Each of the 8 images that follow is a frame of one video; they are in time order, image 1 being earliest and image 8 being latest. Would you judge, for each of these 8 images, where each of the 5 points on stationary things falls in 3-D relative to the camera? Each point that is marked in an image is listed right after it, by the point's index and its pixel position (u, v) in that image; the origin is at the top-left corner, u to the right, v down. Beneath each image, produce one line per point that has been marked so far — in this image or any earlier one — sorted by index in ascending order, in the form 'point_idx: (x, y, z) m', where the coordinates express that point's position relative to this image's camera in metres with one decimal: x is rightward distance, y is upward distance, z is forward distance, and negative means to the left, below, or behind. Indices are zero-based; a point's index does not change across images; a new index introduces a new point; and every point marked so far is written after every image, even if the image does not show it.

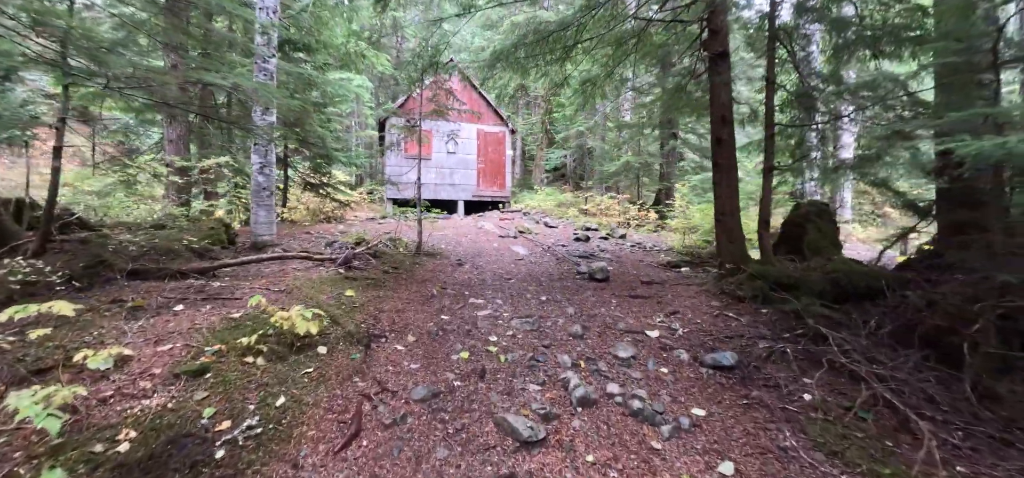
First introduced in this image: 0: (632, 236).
0: (+2.7, +0.1, +9.8) m
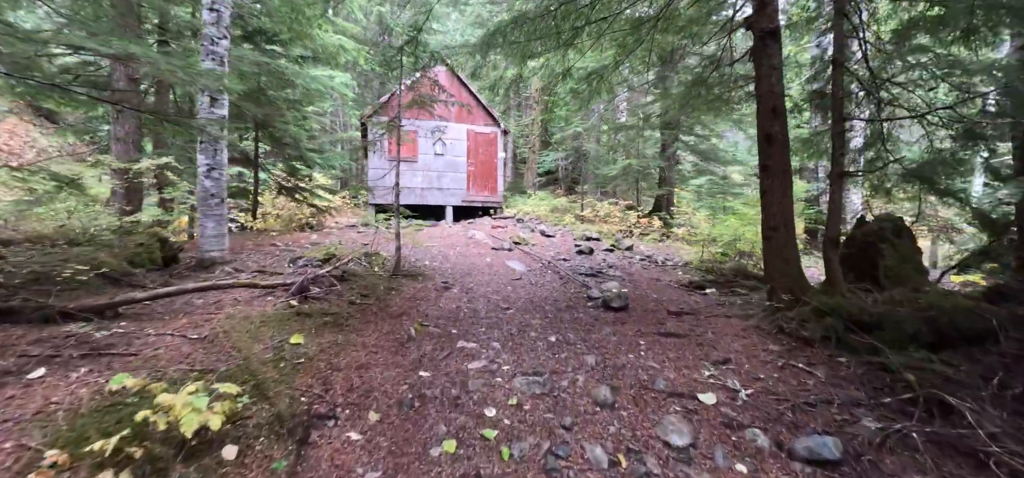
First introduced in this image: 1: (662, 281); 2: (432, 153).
0: (+2.6, -0.1, +8.9) m
1: (+2.0, -0.6, +5.9) m
2: (-2.5, +2.6, +13.4) m
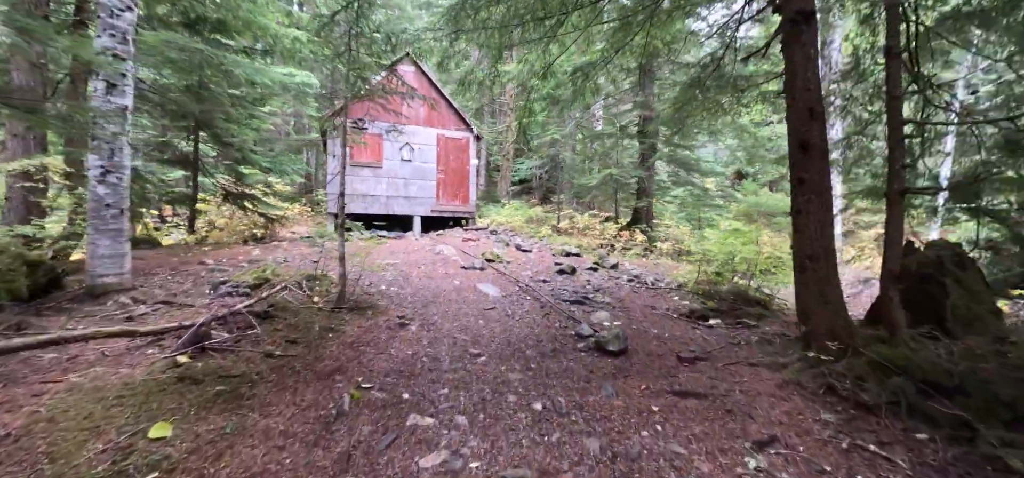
0: (+2.1, -0.4, +8.1) m
1: (+1.7, -0.8, +5.1) m
2: (-3.2, +2.3, +12.4) m
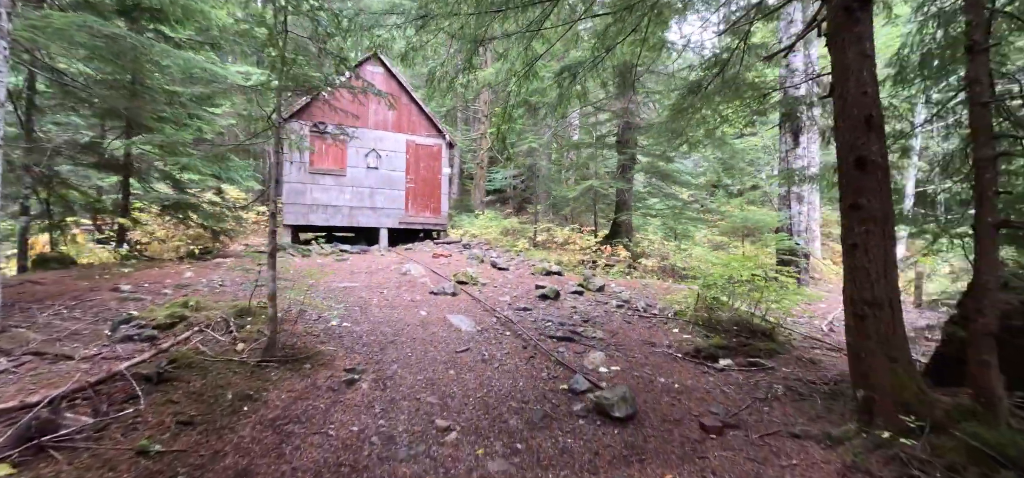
0: (+1.7, -0.8, +7.4) m
1: (+1.5, -1.1, +4.4) m
2: (-3.9, +1.9, +11.4) m
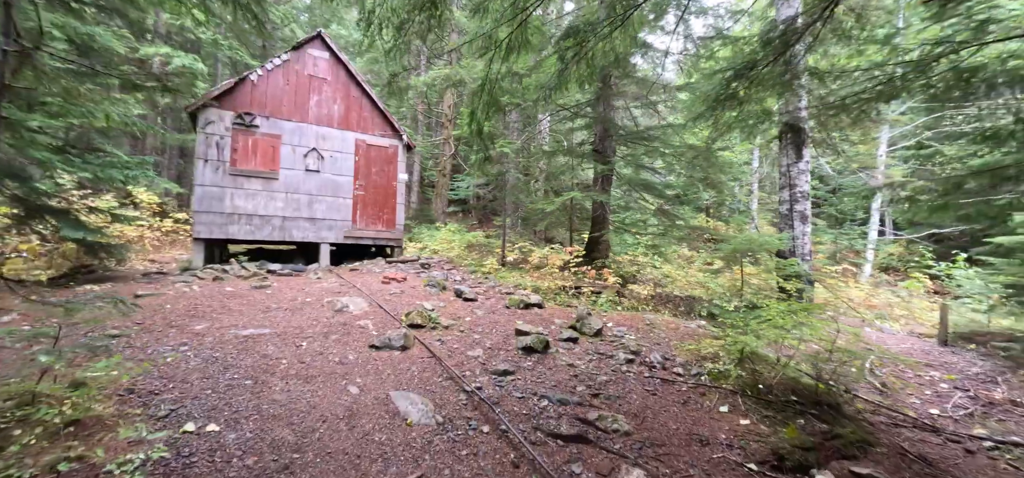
0: (+1.3, -1.1, +6.0) m
1: (+1.3, -1.4, +2.9) m
2: (-4.6, +1.5, +9.5) m
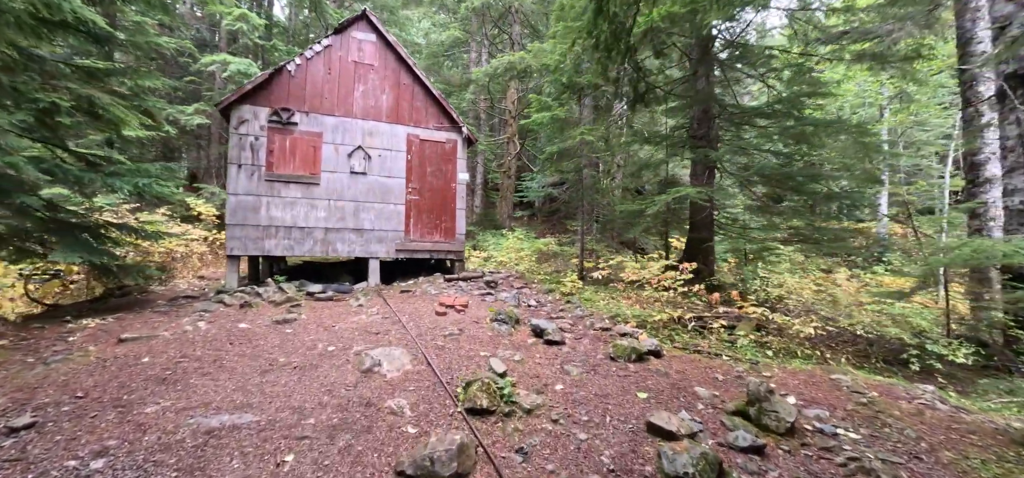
0: (+2.2, -1.3, +3.7) m
1: (+1.9, -1.5, +0.7) m
2: (-3.1, +1.3, +8.1) m
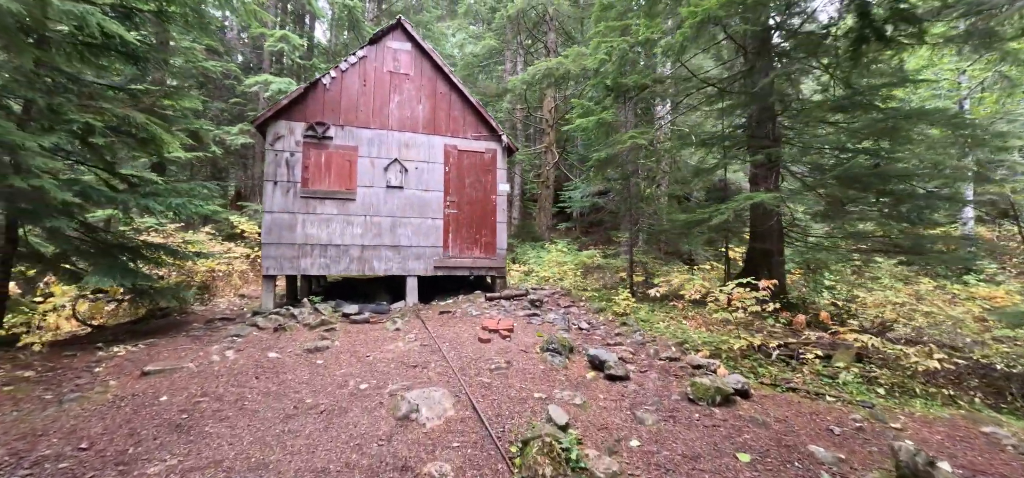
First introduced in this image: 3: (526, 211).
0: (+2.7, -1.4, +2.9) m
1: (+2.1, -1.6, -0.1) m
2: (-2.3, +1.0, +7.7) m
3: (+0.6, +1.3, +19.3) m
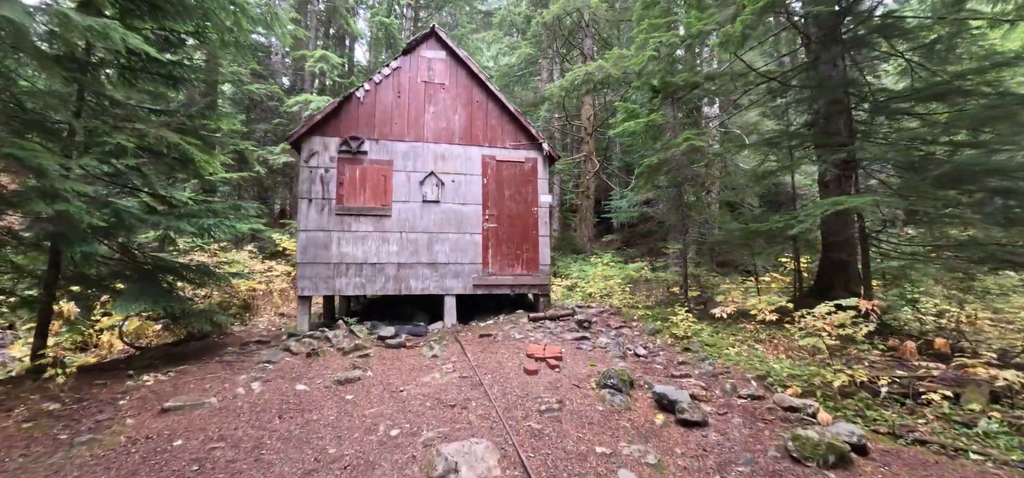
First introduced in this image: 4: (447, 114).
0: (+3.0, -1.5, +2.1) m
1: (+2.1, -1.6, -0.9) m
2: (-1.6, +0.7, +7.4) m
3: (+2.3, +0.7, +18.6) m
4: (-1.1, +2.2, +7.6) m
